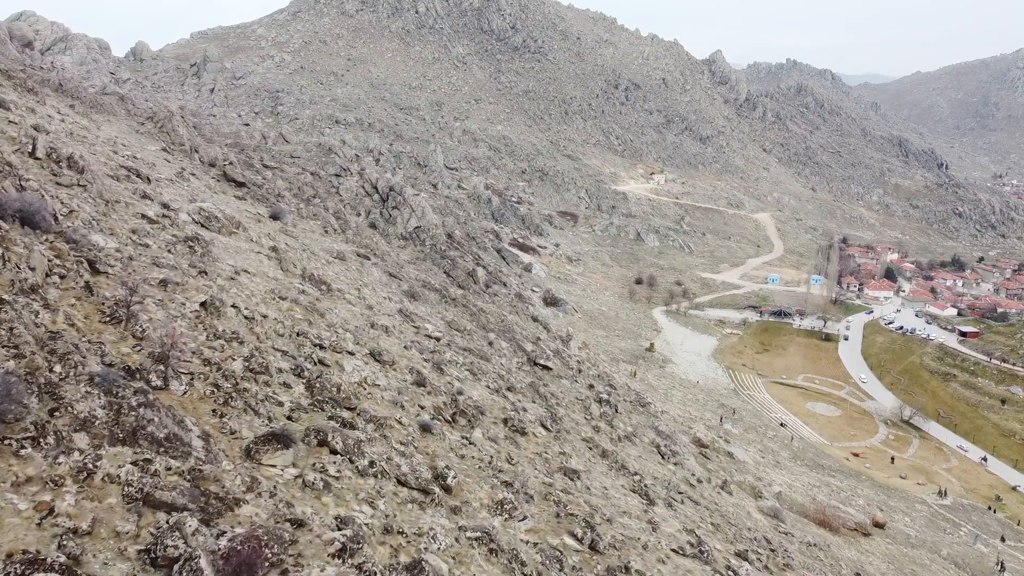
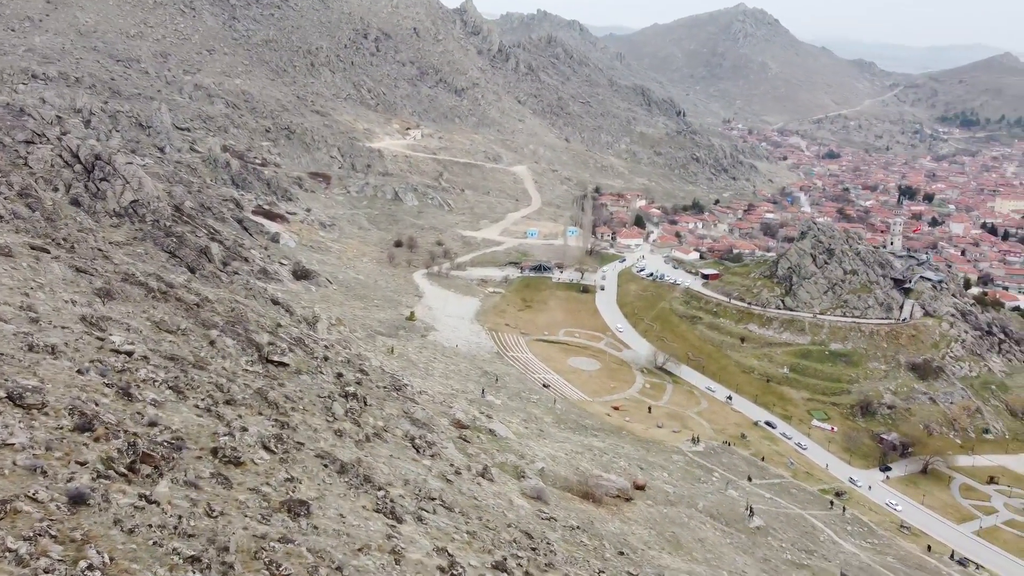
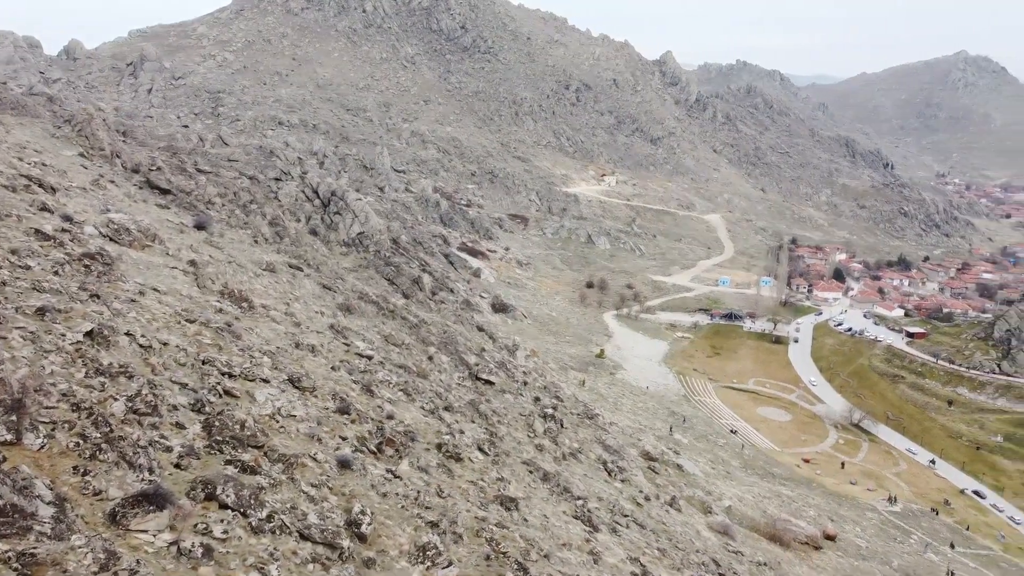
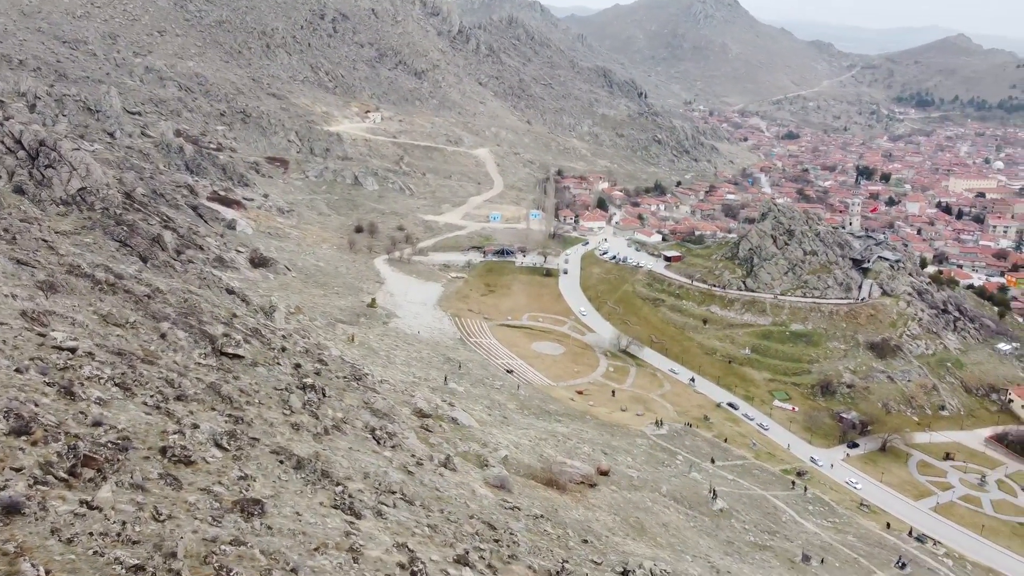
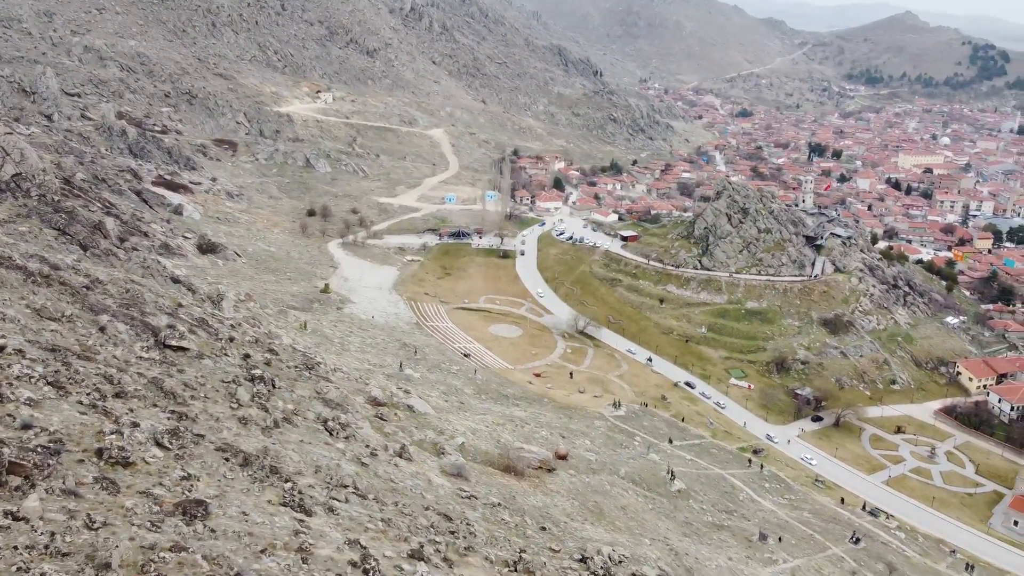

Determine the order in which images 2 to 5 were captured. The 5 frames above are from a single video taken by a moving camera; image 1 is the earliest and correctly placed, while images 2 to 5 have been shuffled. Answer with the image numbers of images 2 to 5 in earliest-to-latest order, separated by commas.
3, 2, 4, 5
